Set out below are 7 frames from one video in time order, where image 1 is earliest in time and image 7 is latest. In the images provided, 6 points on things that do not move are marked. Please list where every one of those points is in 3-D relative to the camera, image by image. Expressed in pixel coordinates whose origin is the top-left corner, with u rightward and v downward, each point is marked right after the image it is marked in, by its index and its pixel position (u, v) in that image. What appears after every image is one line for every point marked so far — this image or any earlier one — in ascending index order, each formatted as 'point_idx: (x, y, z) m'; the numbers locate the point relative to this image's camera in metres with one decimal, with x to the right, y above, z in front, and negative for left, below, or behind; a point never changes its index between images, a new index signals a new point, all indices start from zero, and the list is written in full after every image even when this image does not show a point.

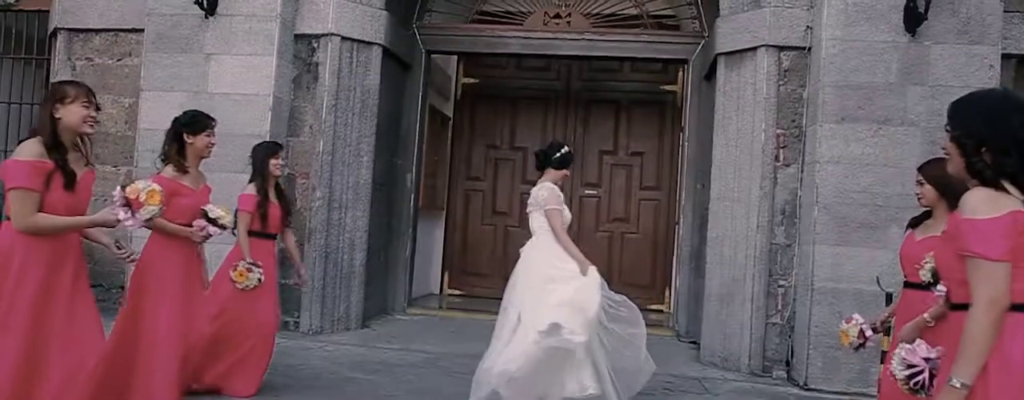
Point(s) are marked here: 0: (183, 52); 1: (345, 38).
0: (-2.6, +1.2, +6.0) m
1: (-1.4, +1.3, +6.1) m
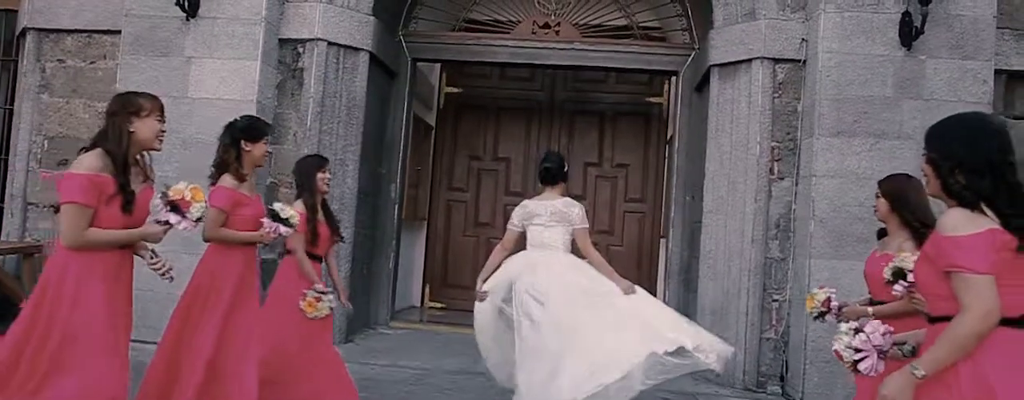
0: (-2.7, +1.1, +5.8) m
1: (-1.4, +1.2, +5.9) m
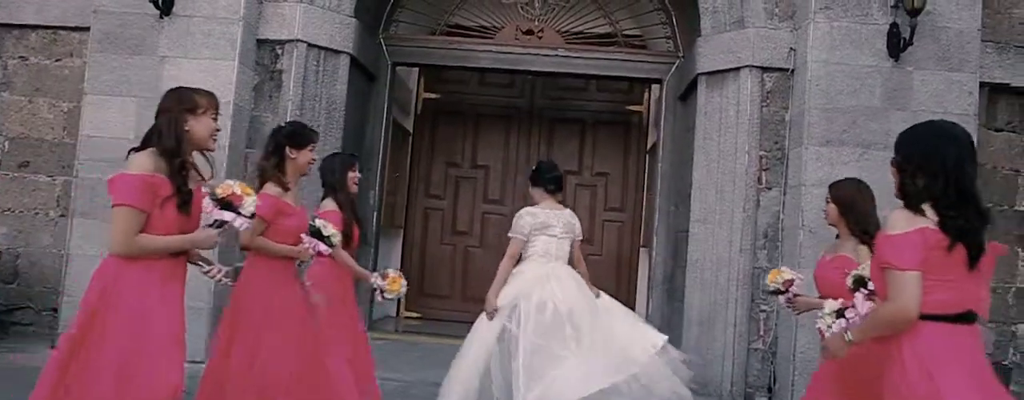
0: (-2.8, +1.1, +5.5) m
1: (-1.5, +1.2, +5.8) m
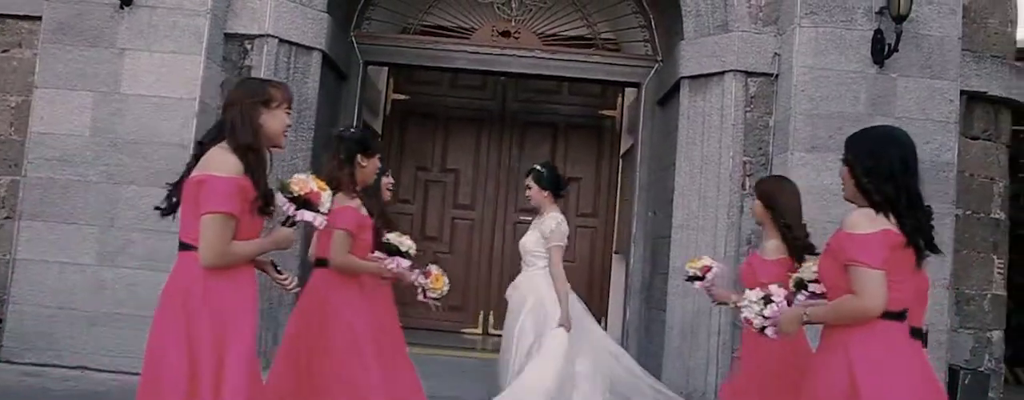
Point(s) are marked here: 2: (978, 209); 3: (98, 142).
0: (-2.9, +1.1, +5.2) m
1: (-1.7, +1.2, +5.5) m
2: (+3.5, -0.1, +5.7) m
3: (-2.8, +0.4, +5.1) m
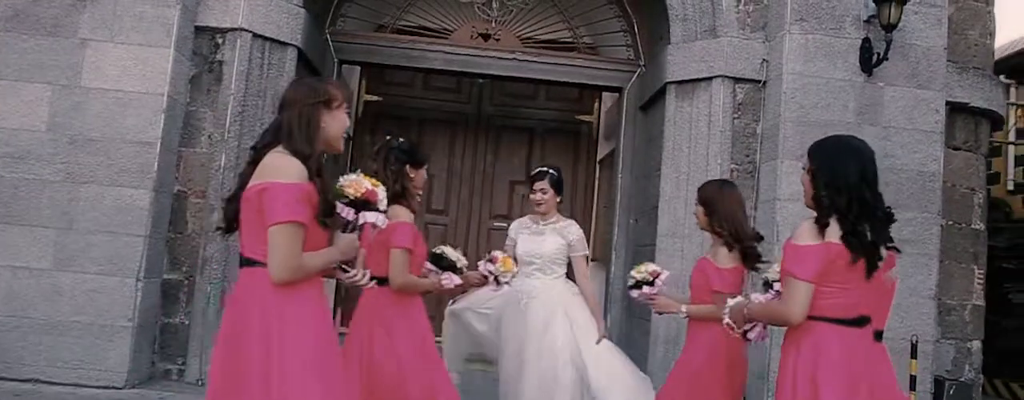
0: (-3.0, +1.1, +4.8) m
1: (-1.8, +1.1, +5.2) m
2: (+3.4, -0.1, +5.7) m
3: (-2.9, +0.4, +4.8) m
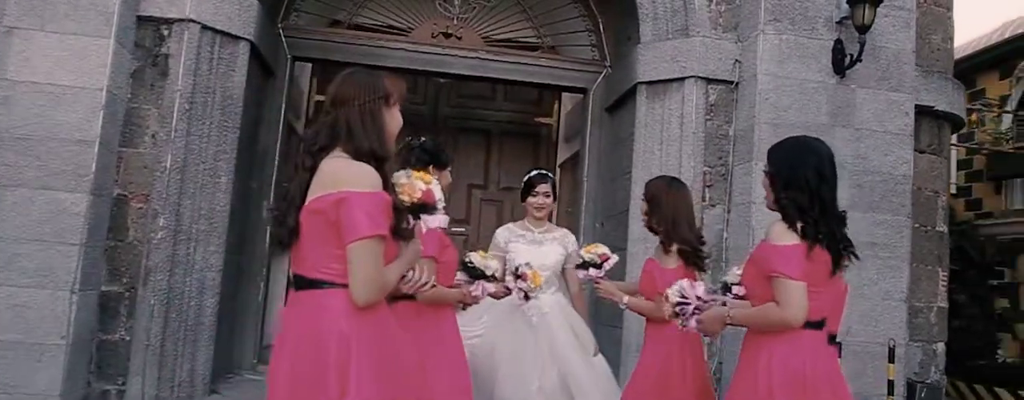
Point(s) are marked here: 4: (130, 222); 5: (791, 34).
0: (-3.1, +1.0, +4.4) m
1: (-2.0, +1.1, +4.8) m
2: (+3.1, -0.2, +5.7) m
3: (-3.0, +0.4, +4.3) m
4: (-2.4, -0.1, +4.7) m
5: (+1.9, +1.1, +5.2) m
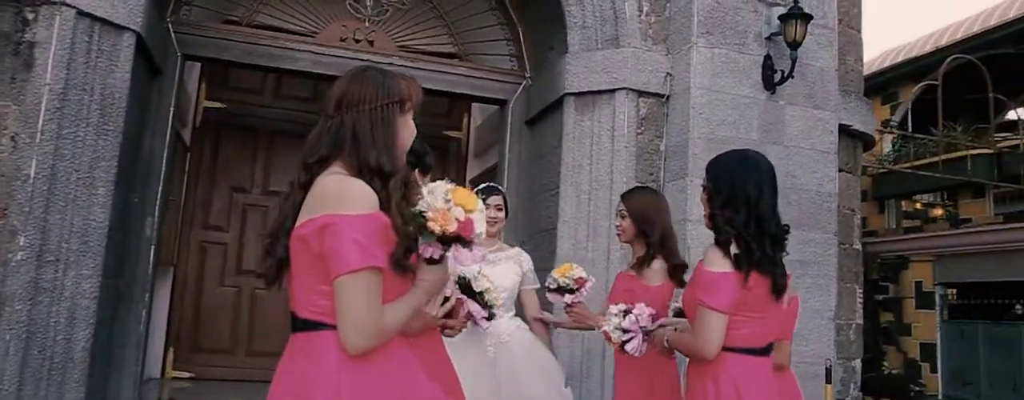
0: (-3.4, +1.0, +3.5) m
1: (-2.4, +1.0, +4.1) m
2: (+2.5, -0.3, +5.8) m
3: (-3.4, +0.3, +3.4) m
4: (-2.7, -0.2, +3.9) m
5: (+1.4, +1.0, +5.1) m
